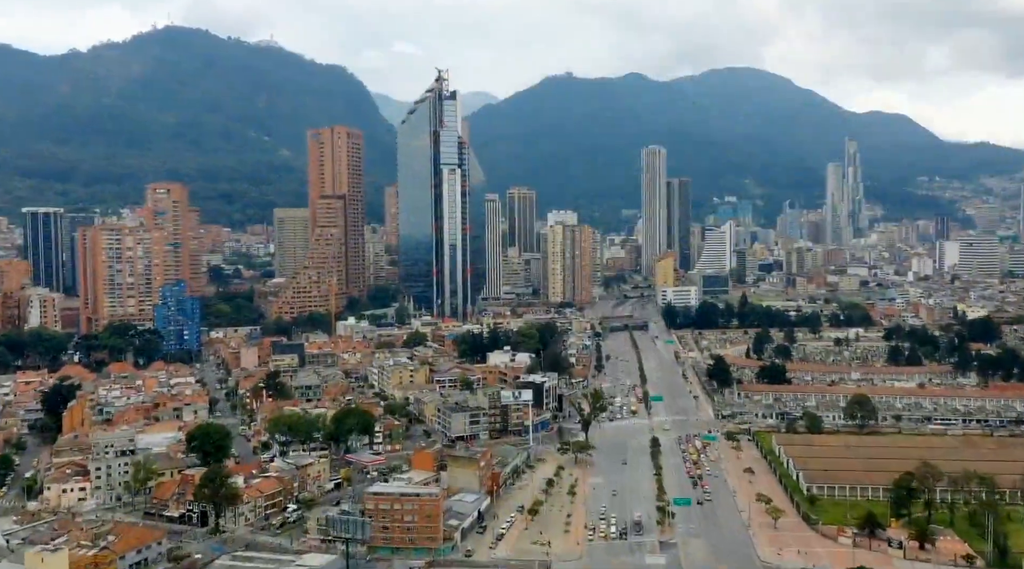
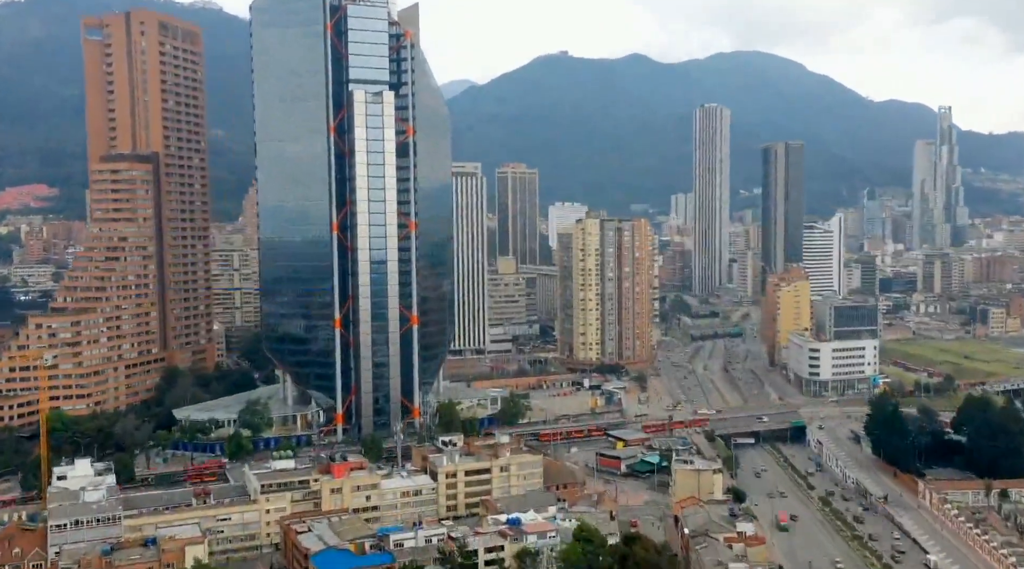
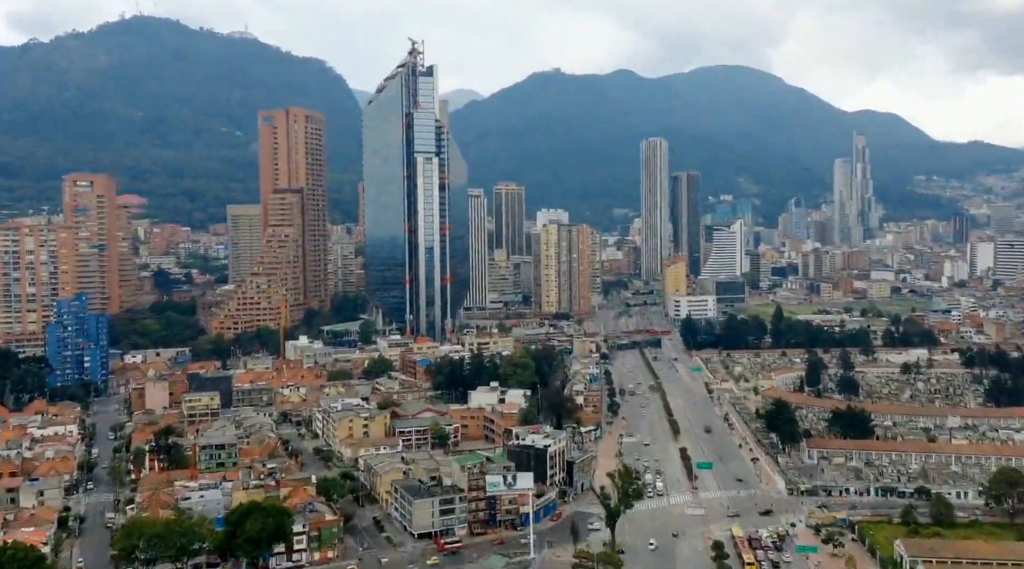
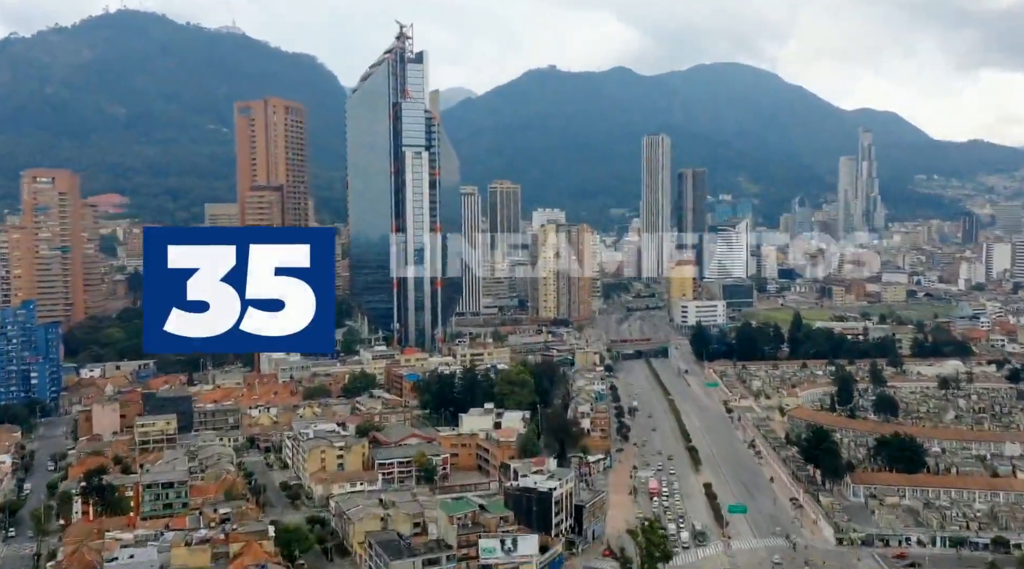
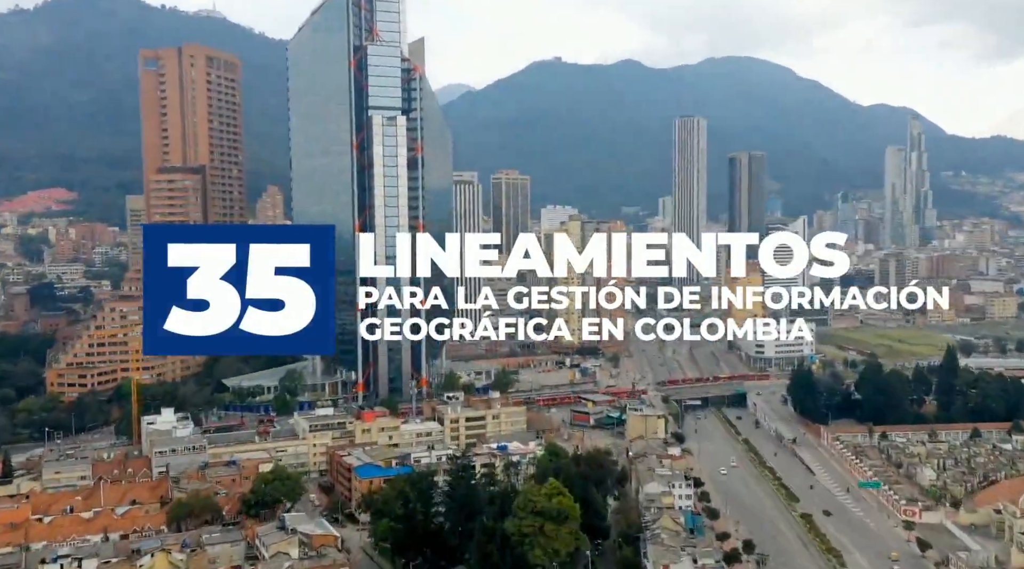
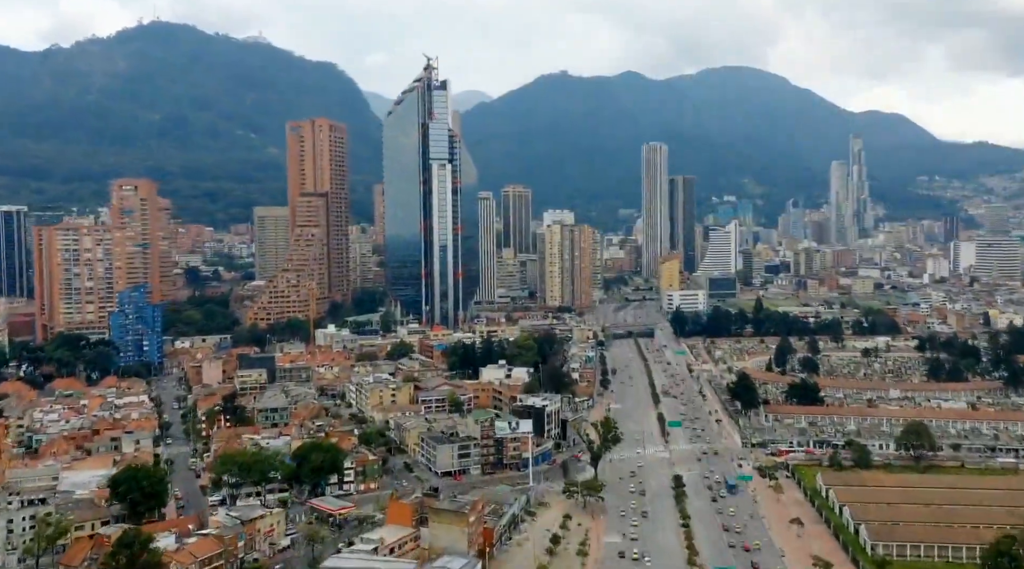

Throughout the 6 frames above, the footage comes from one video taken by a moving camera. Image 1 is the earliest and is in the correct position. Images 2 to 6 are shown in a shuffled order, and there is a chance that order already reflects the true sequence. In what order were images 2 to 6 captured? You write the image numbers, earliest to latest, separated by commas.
6, 3, 4, 5, 2
